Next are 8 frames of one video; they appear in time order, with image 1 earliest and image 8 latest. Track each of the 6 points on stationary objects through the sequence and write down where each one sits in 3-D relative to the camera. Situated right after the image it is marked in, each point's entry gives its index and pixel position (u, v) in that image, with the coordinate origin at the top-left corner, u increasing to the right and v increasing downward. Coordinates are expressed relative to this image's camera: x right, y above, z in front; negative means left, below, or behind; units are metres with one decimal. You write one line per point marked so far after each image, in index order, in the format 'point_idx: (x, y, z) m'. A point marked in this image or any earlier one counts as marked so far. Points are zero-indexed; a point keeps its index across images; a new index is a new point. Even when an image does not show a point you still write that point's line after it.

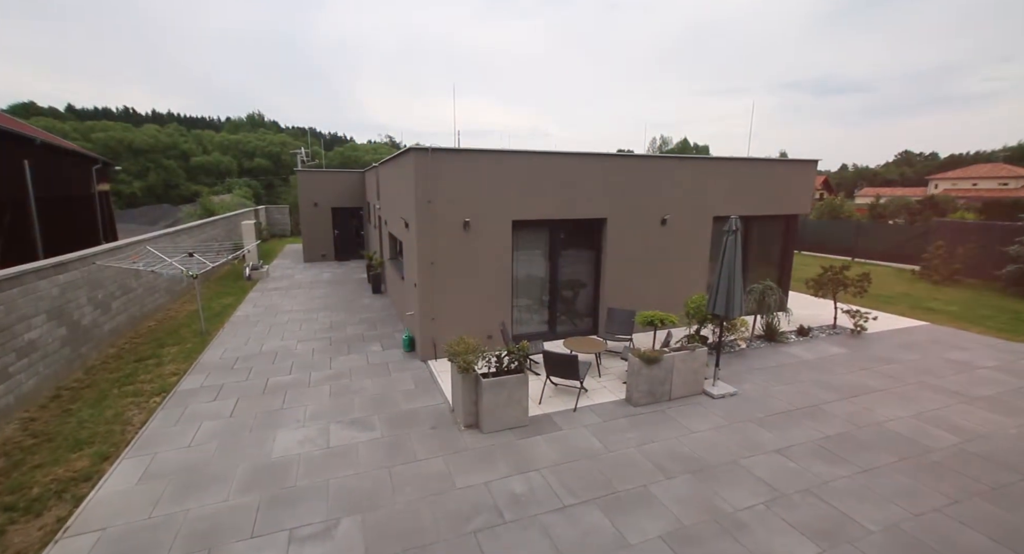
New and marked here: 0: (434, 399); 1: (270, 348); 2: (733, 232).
0: (-1.1, -1.7, +6.4) m
1: (-4.5, -1.3, +8.4) m
2: (+3.0, +0.6, +6.1) m
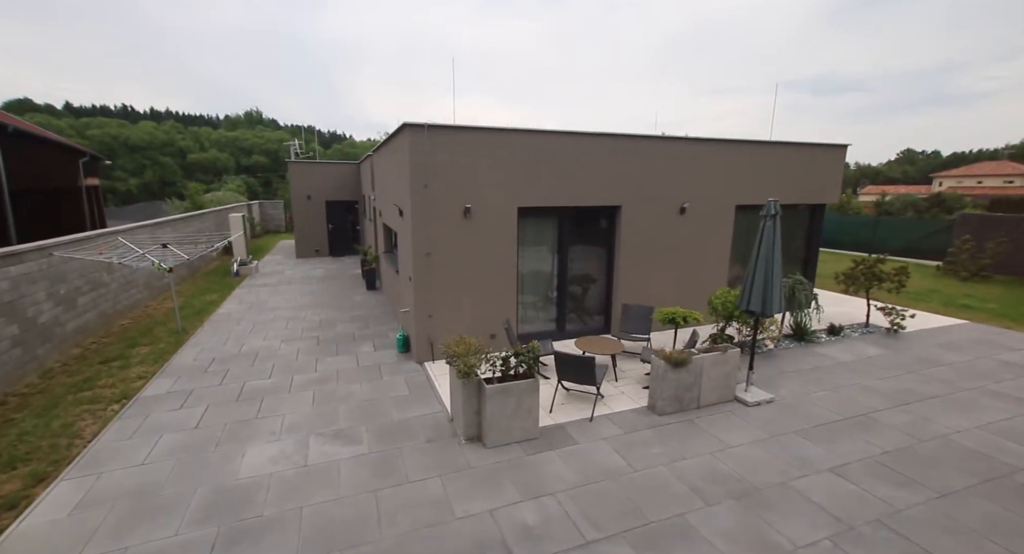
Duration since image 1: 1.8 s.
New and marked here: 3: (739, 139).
0: (-1.0, -1.6, +5.6) m
1: (-4.4, -1.2, +7.6) m
2: (+3.1, +0.8, +5.4) m
3: (+4.0, +2.5, +8.1) m
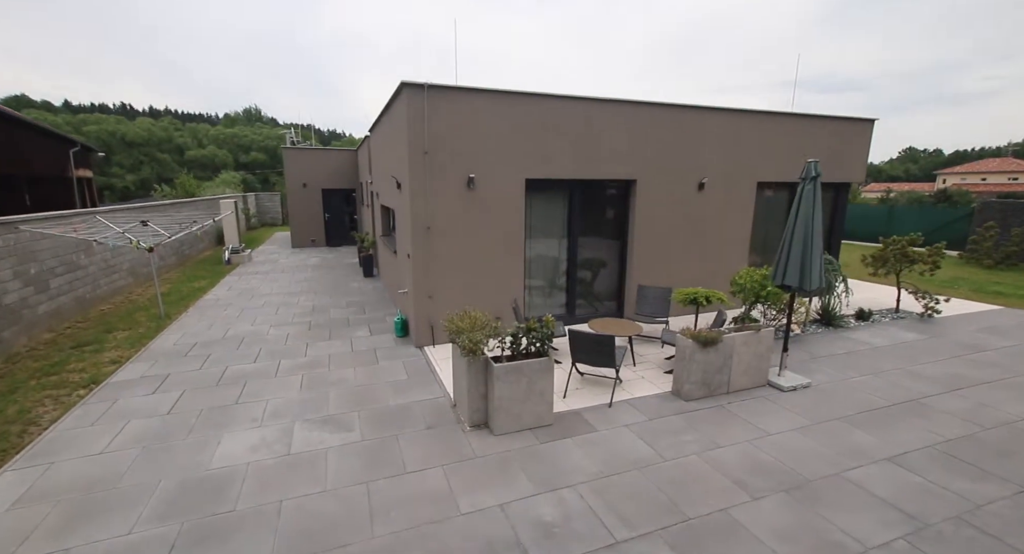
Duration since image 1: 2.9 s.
0: (-0.9, -1.3, +5.1) m
1: (-4.3, -0.9, +7.0) m
2: (+3.2, +1.1, +4.8) m
3: (+4.1, +2.8, +7.6) m
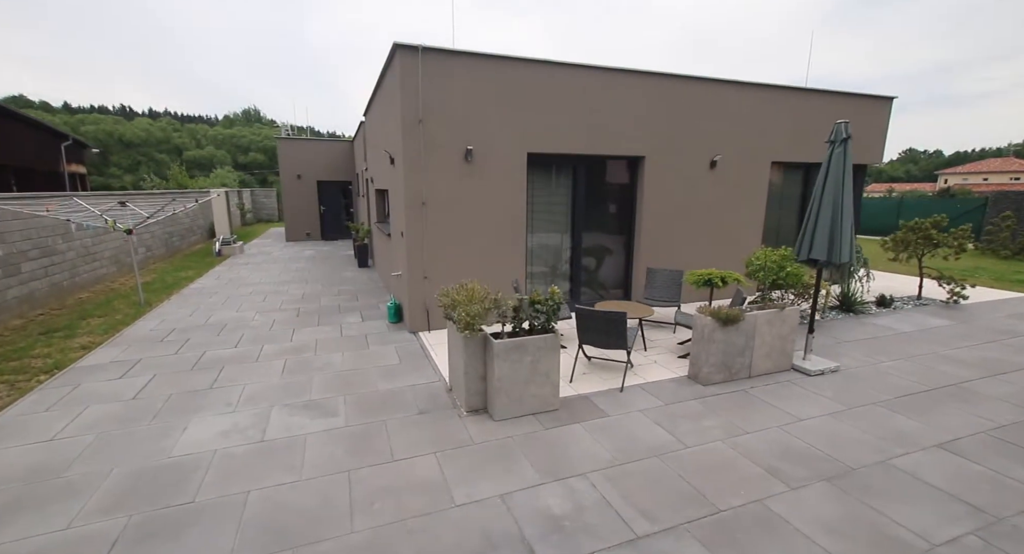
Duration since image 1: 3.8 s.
0: (-0.9, -1.0, +4.6) m
1: (-4.3, -0.6, +6.6) m
2: (+3.2, +1.4, +4.4) m
3: (+4.1, +3.1, +7.2) m
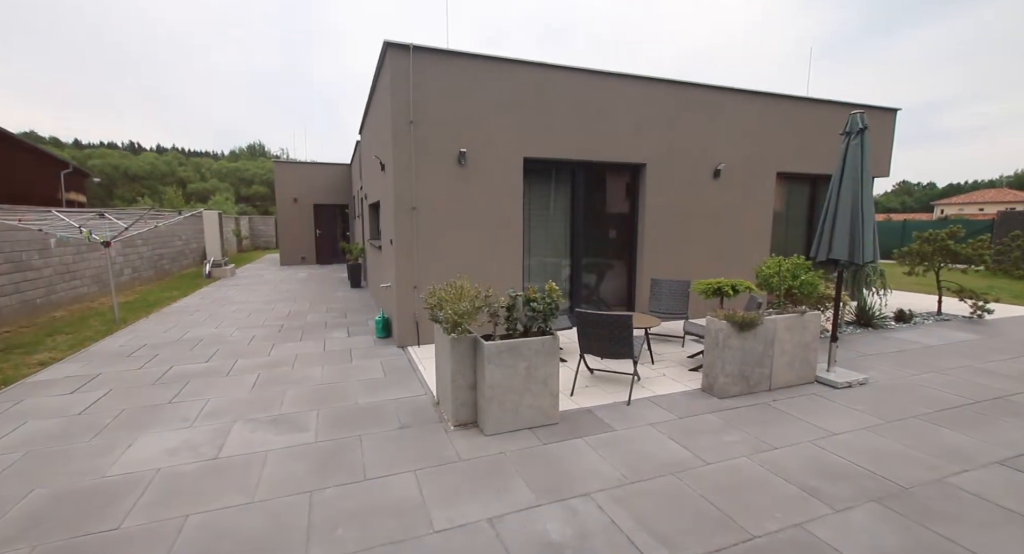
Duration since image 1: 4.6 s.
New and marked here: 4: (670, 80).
0: (-1.0, -1.0, +4.2) m
1: (-4.3, -0.8, +6.2) m
2: (+3.2, +1.3, +4.1) m
3: (+4.1, +2.8, +7.0) m
4: (+2.2, +2.8, +6.4) m
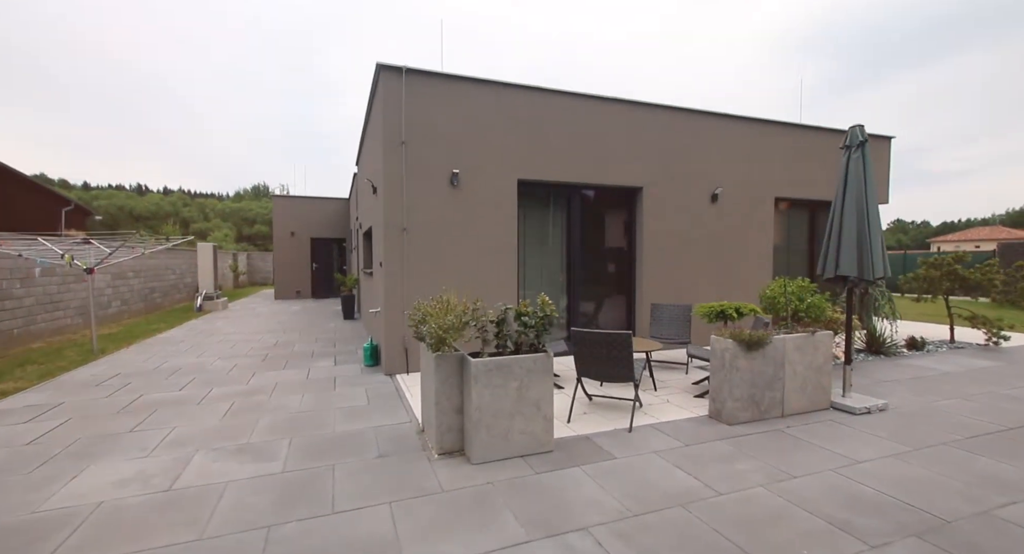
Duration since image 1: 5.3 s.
0: (-1.0, -1.2, +3.9) m
1: (-4.4, -1.1, +5.9) m
2: (+3.1, +1.2, +4.0) m
3: (+4.0, +2.4, +7.0) m
4: (+2.2, +2.4, +6.4) m
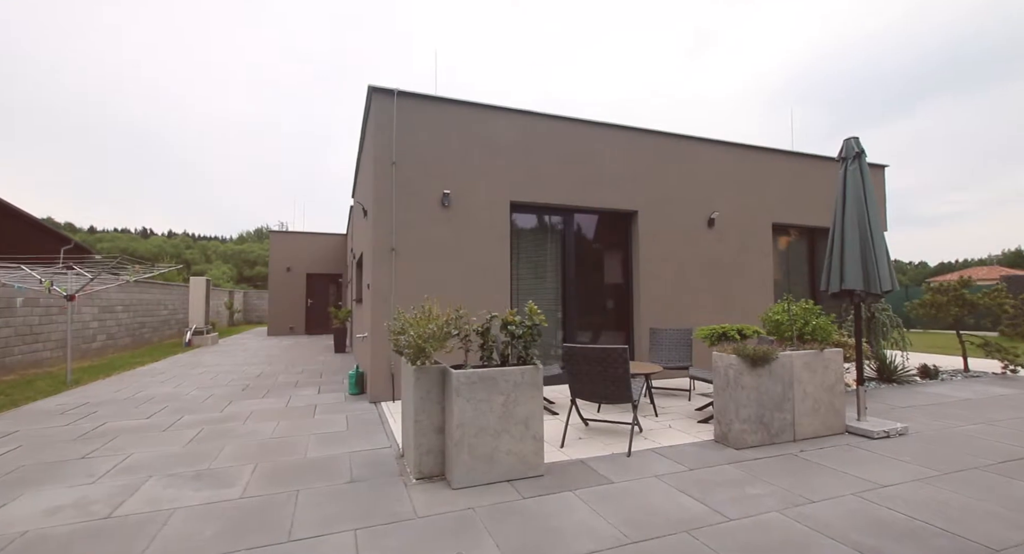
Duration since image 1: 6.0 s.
0: (-1.1, -1.3, +3.6) m
1: (-4.5, -1.5, +5.6) m
2: (+3.0, +1.1, +4.0) m
3: (+3.9, +2.0, +7.0) m
4: (+2.1, +2.1, +6.4) m
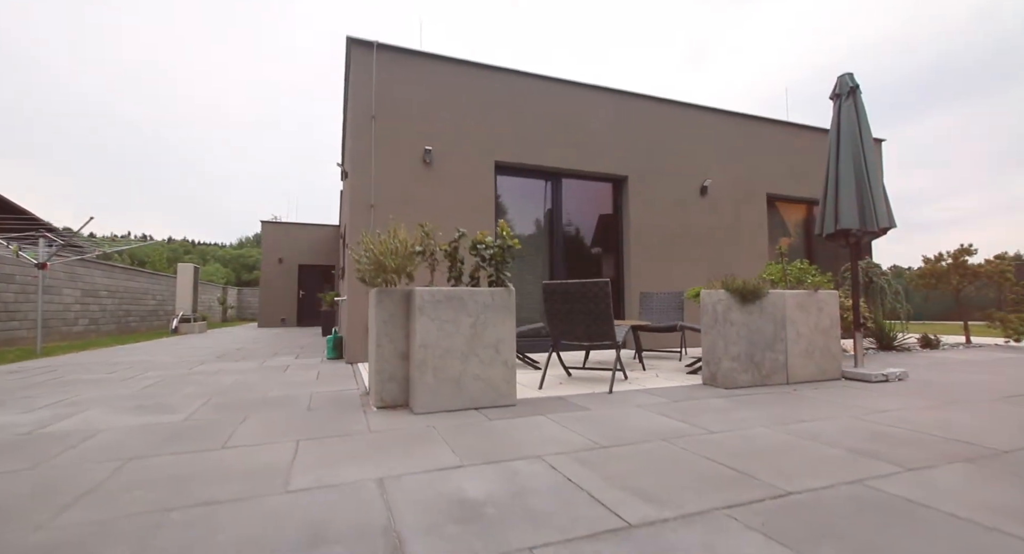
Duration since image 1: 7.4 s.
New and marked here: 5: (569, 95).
0: (-1.3, -0.8, +3.4) m
1: (-4.7, -1.0, +5.4) m
2: (+2.8, +1.5, +3.8) m
3: (+3.7, +2.5, +6.9) m
4: (+1.9, +2.5, +6.3) m
5: (+0.7, +2.4, +5.9) m
